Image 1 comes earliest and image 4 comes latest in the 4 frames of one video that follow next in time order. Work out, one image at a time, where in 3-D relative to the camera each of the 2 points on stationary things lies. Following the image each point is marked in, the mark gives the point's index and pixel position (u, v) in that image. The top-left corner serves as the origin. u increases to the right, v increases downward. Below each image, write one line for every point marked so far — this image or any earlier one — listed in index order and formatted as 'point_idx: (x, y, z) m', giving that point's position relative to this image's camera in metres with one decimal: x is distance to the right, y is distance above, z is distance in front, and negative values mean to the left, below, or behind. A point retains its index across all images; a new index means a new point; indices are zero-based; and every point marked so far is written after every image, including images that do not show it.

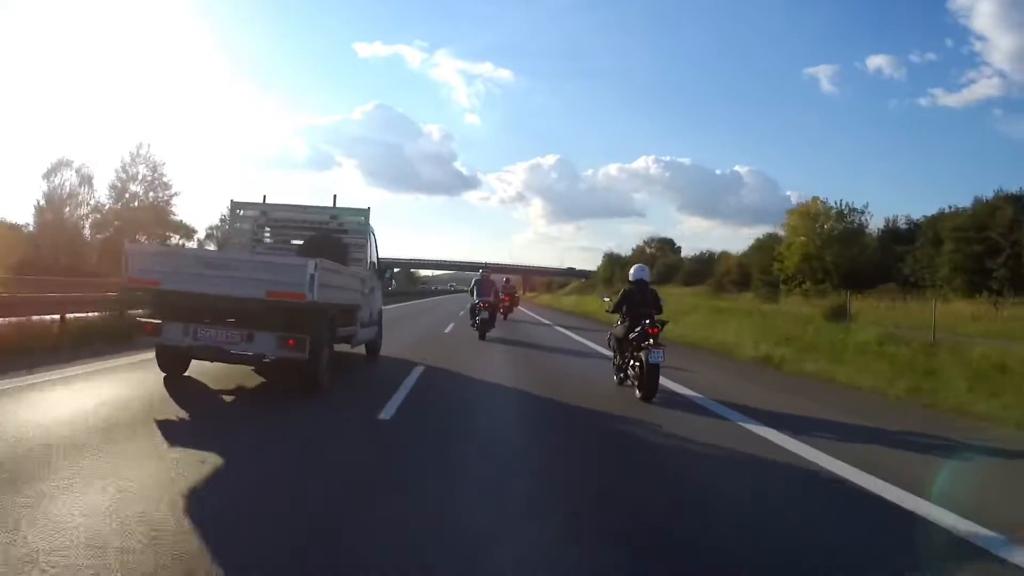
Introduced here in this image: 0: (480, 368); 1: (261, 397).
0: (-0.6, -1.6, +17.6) m
1: (-3.6, -1.5, +12.3) m
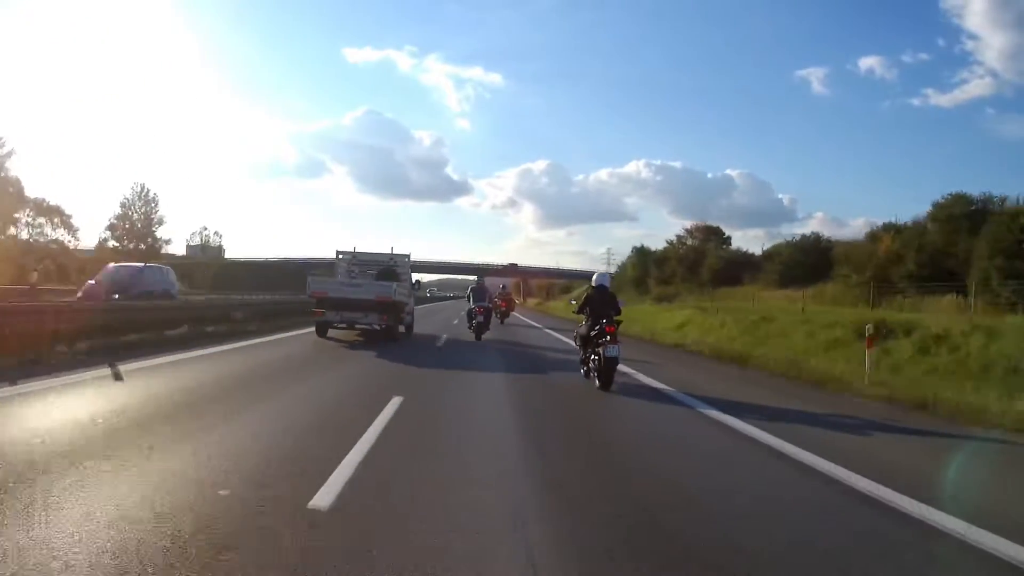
0: (-0.7, -1.7, +17.7) m
1: (-3.6, -1.6, +12.3) m
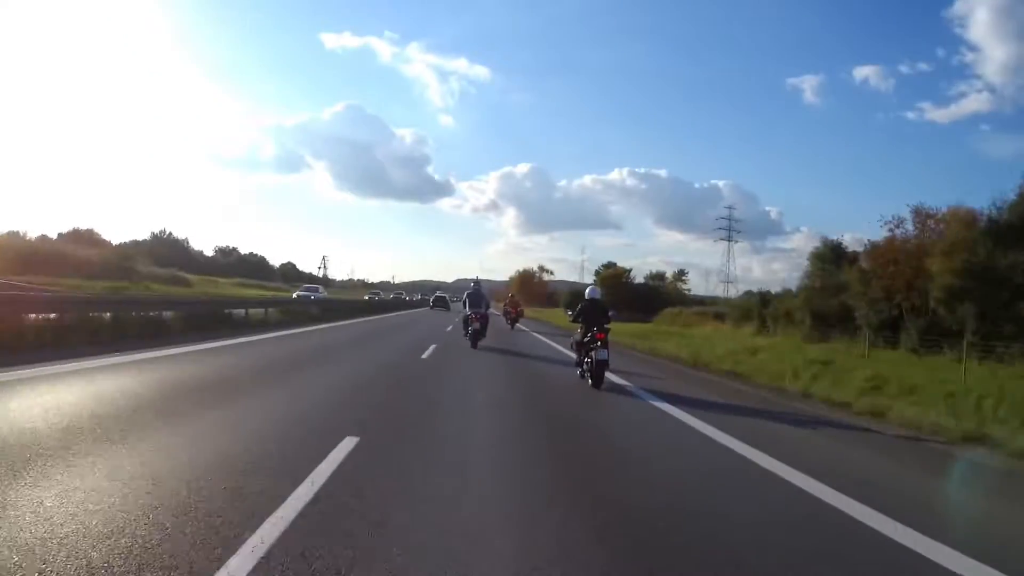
0: (-0.9, -1.7, +16.6) m
1: (-3.6, -1.5, +11.1) m
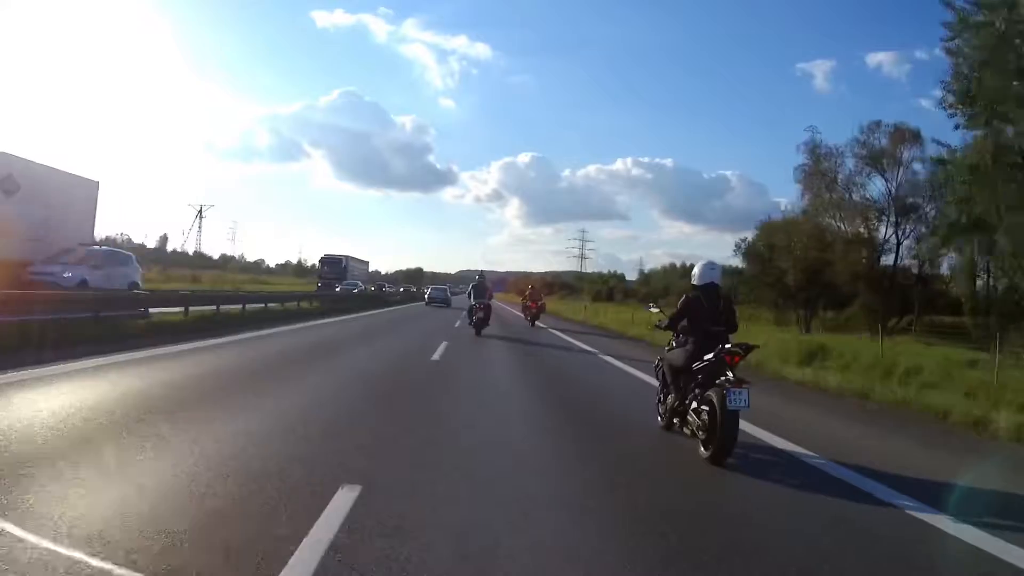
0: (-0.7, -1.7, +15.7) m
1: (-3.4, -1.5, +10.2) m
